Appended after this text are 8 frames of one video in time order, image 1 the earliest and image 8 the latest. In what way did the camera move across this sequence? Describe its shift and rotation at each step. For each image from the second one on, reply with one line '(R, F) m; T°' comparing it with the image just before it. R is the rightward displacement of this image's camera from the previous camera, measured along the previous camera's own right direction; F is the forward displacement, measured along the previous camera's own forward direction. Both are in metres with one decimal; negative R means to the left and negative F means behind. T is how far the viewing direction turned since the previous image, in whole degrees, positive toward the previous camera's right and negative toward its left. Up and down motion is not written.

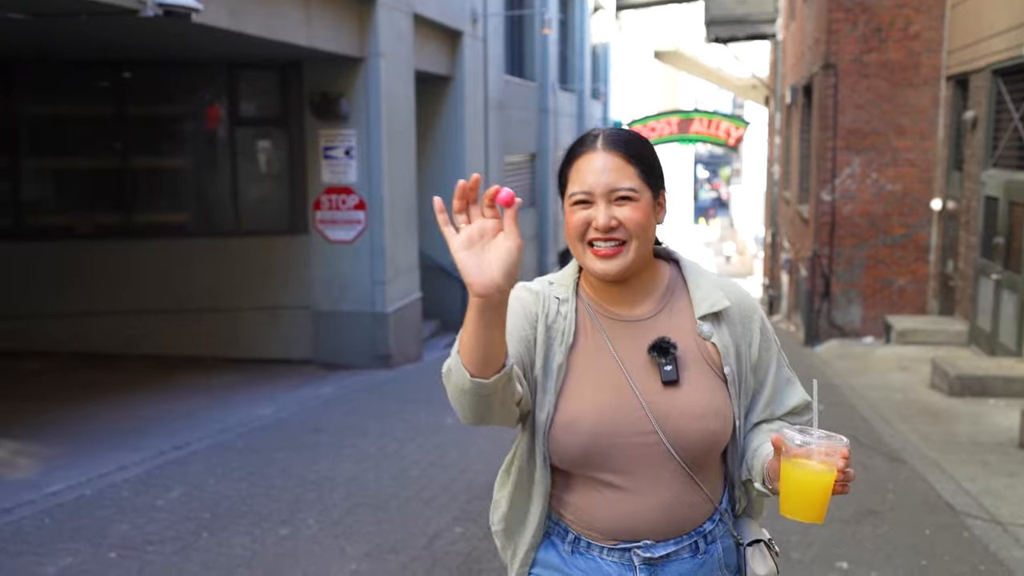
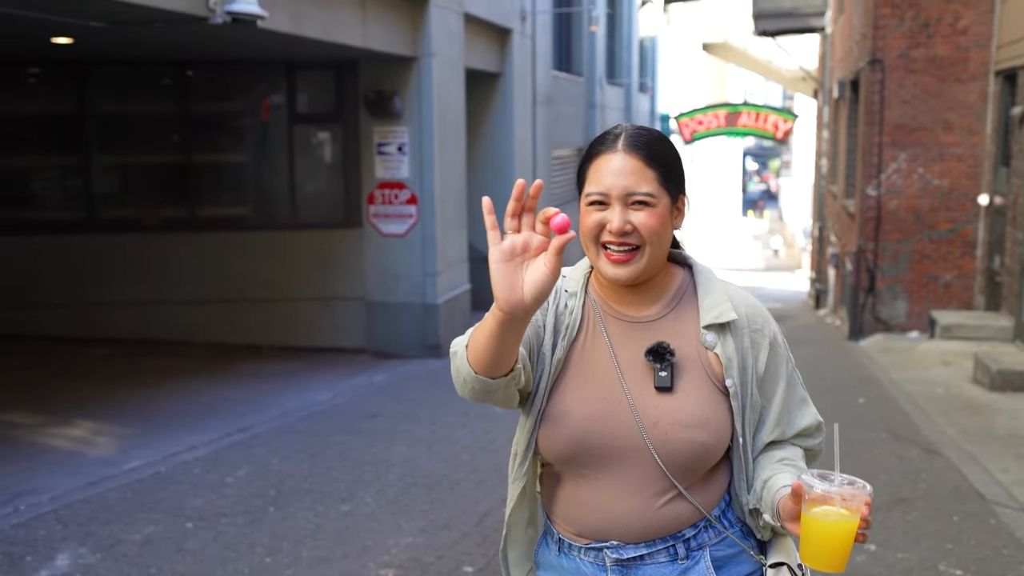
(0.0, -0.3) m; -3°
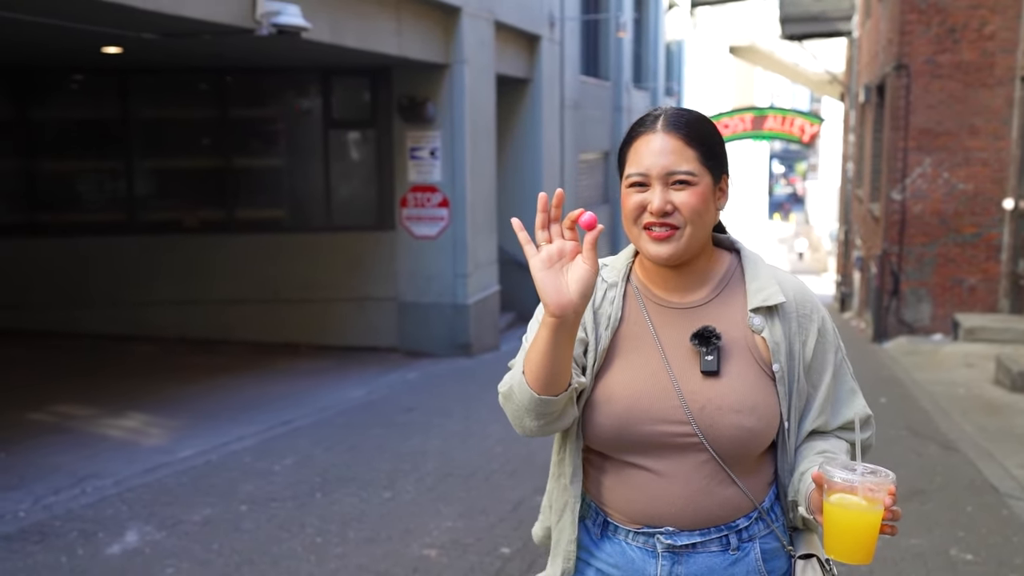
(-0.1, -0.3) m; -1°
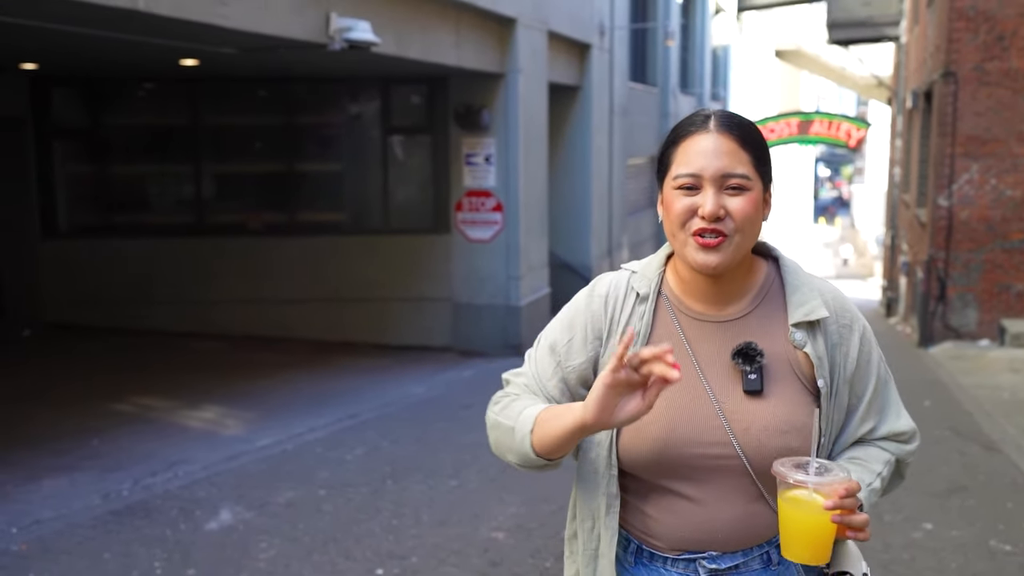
(-0.1, -0.4) m; -2°
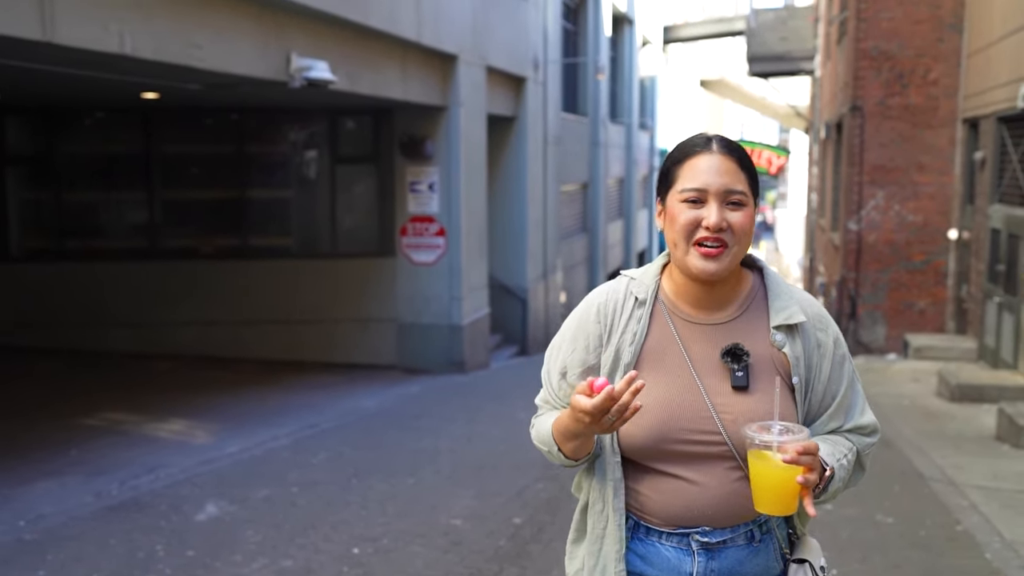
(-0.1, -0.7) m; +4°
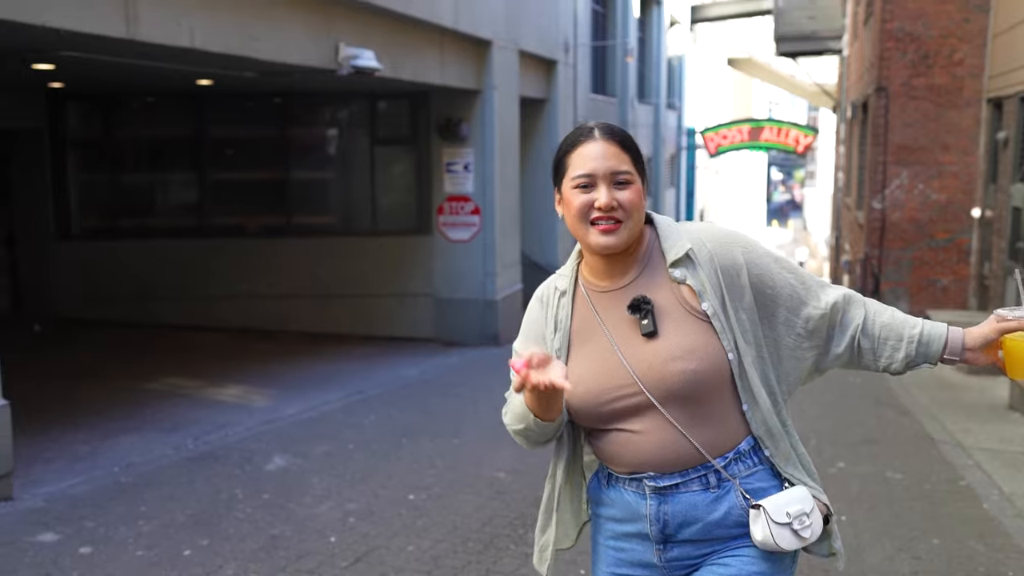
(-0.1, -0.5) m; -2°
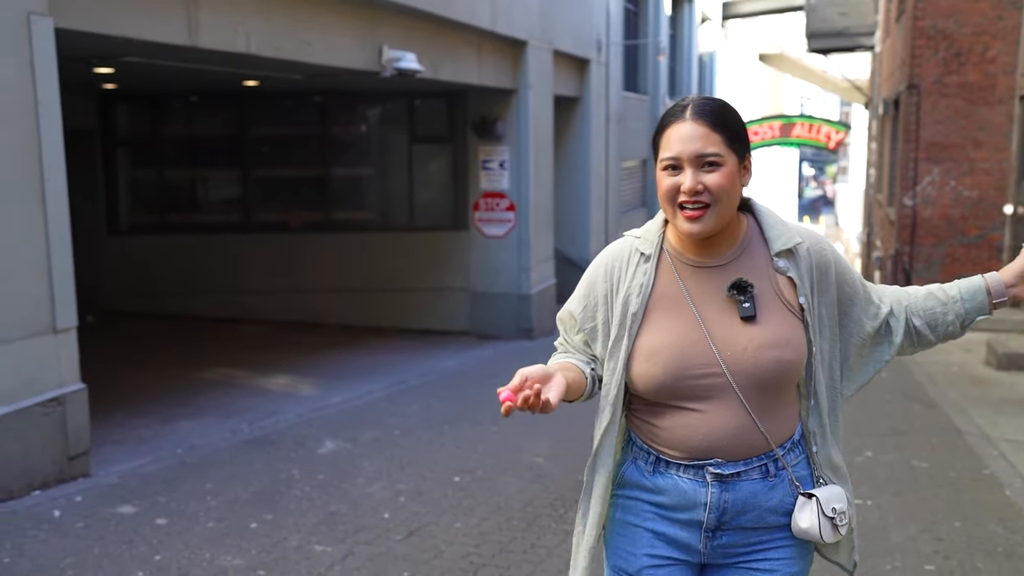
(-0.1, -0.3) m; -2°
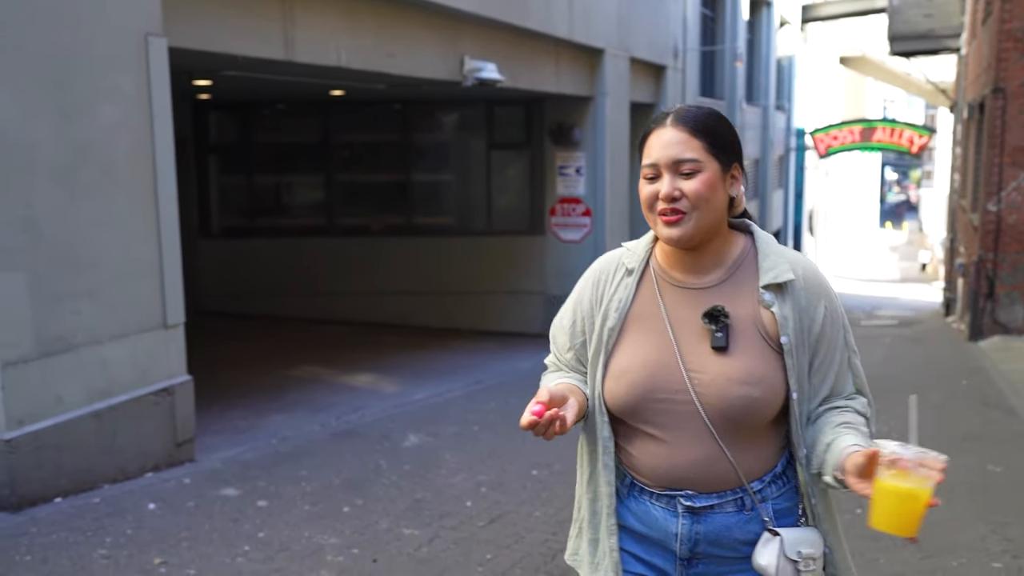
(0.0, -0.3) m; -4°
